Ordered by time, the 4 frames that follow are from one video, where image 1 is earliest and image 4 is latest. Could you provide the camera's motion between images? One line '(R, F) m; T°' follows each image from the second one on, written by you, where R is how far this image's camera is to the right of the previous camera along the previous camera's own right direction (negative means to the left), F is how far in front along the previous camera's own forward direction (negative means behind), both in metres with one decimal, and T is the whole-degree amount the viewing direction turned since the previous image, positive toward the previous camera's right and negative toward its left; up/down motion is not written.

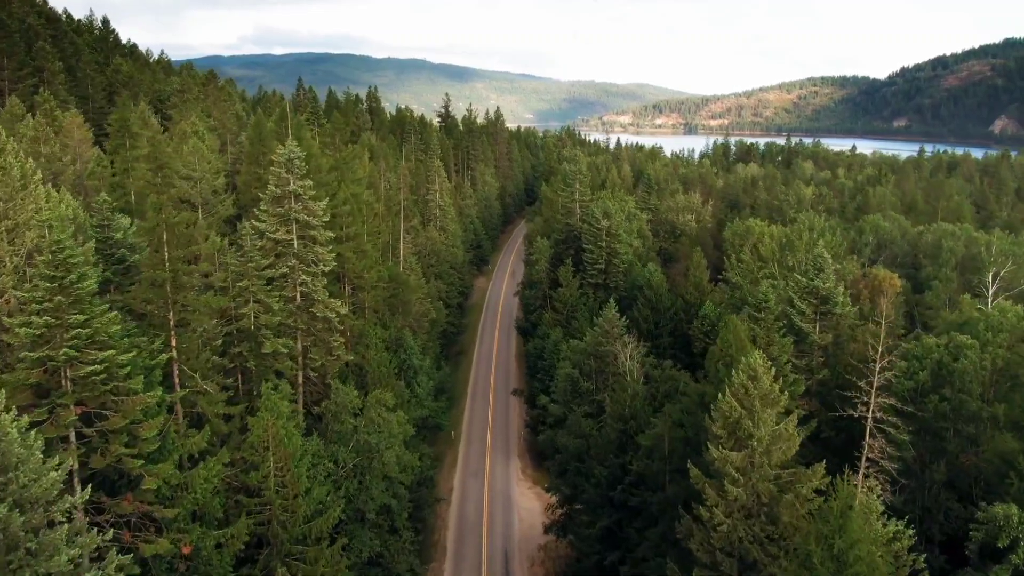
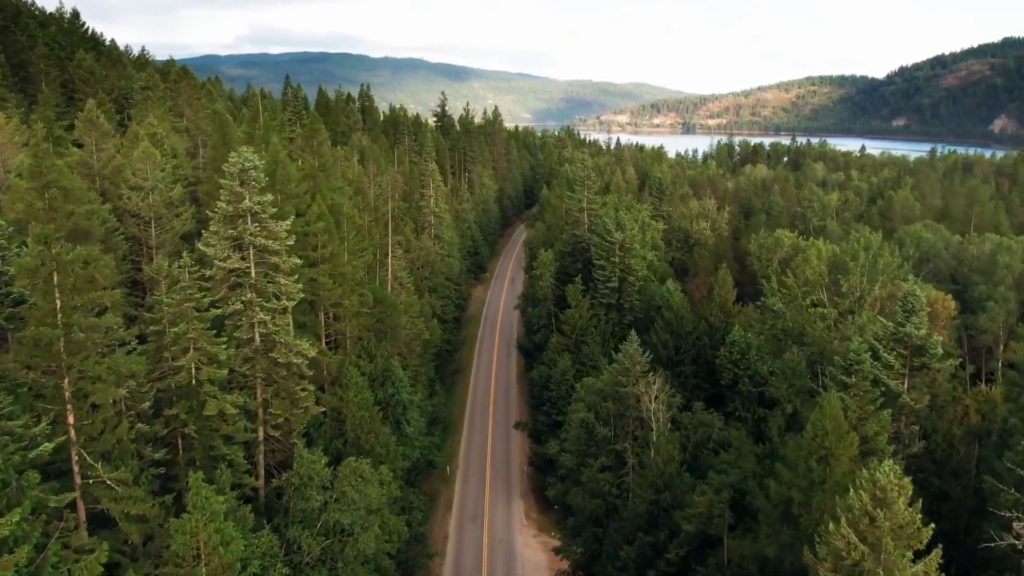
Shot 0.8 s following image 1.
(-0.4, +6.8) m; 0°
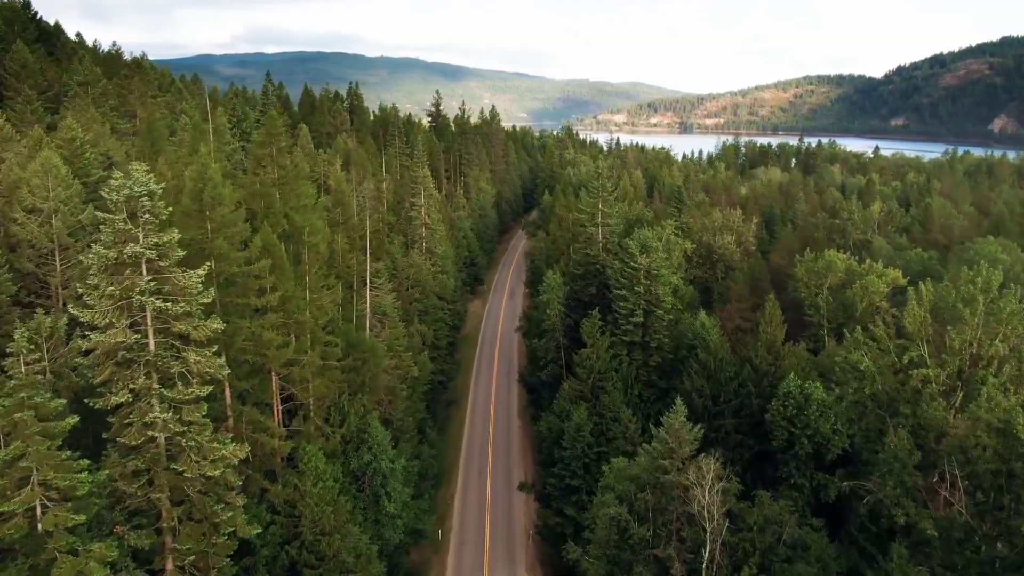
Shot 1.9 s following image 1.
(-0.5, +9.3) m; 0°
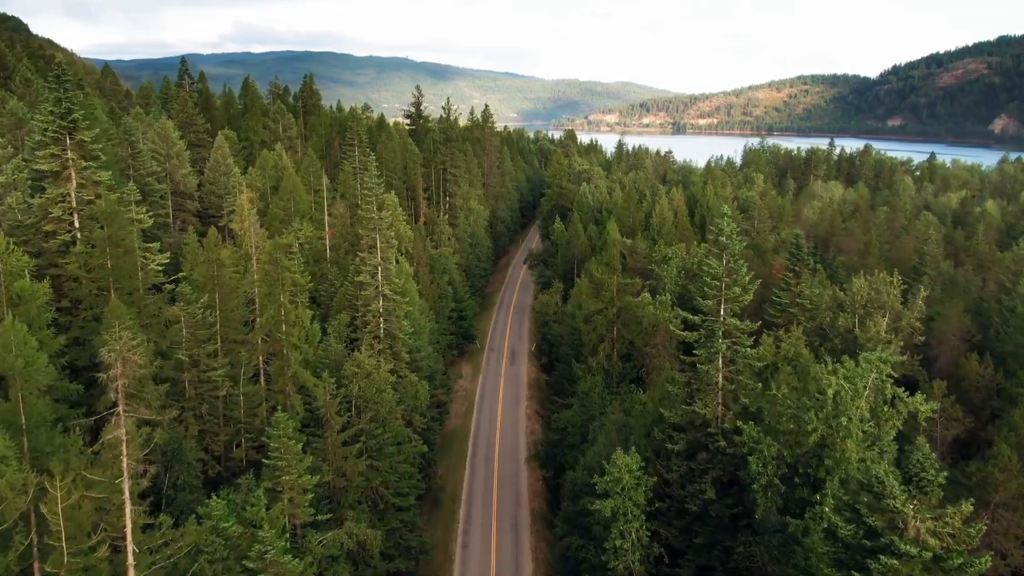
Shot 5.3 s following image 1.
(-1.5, +29.6) m; +1°
